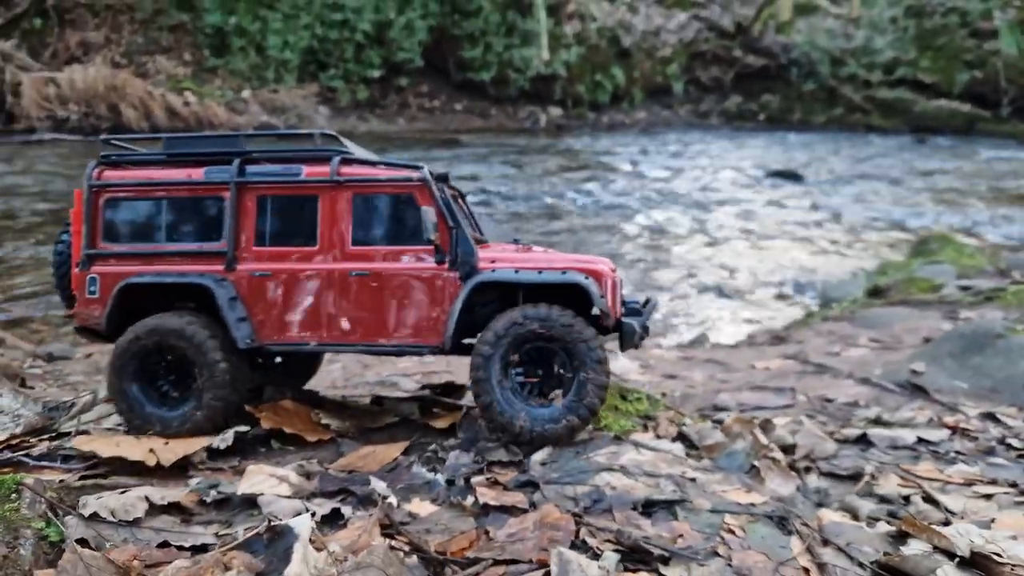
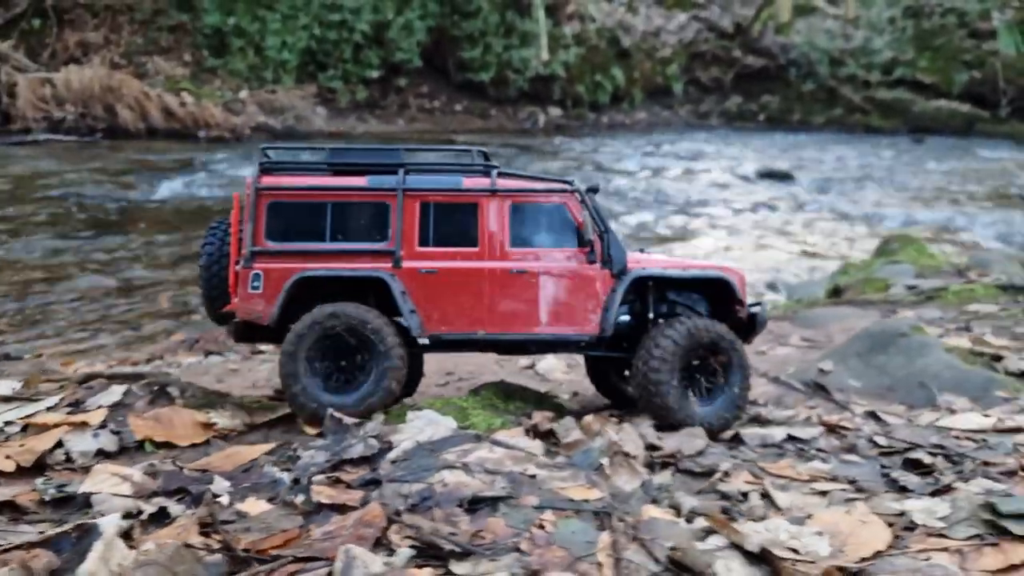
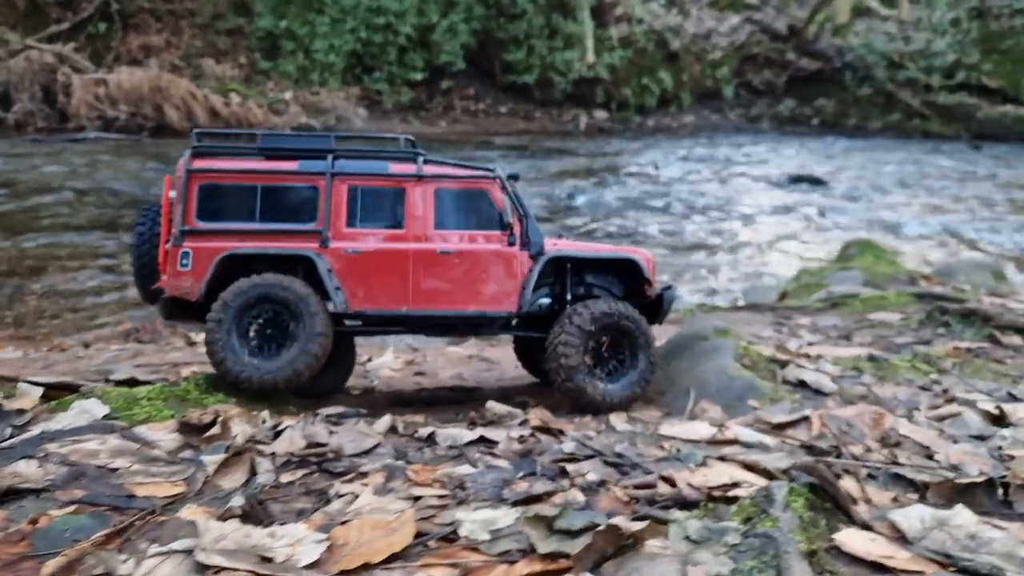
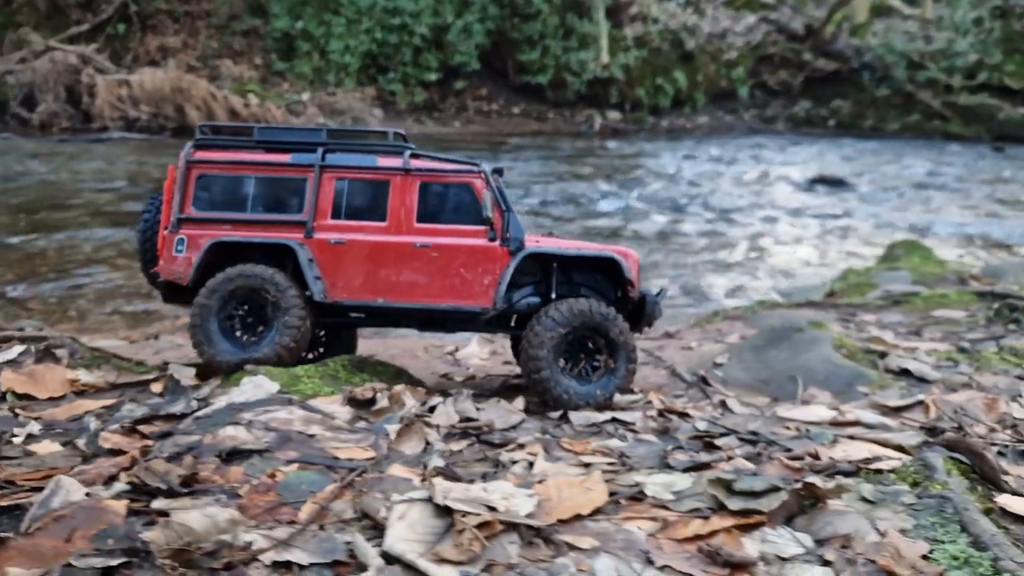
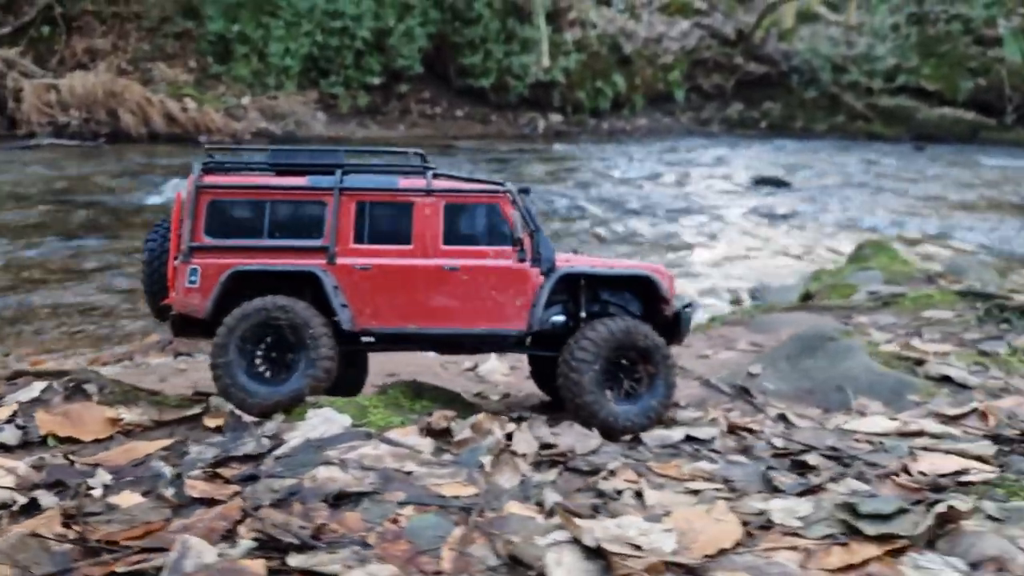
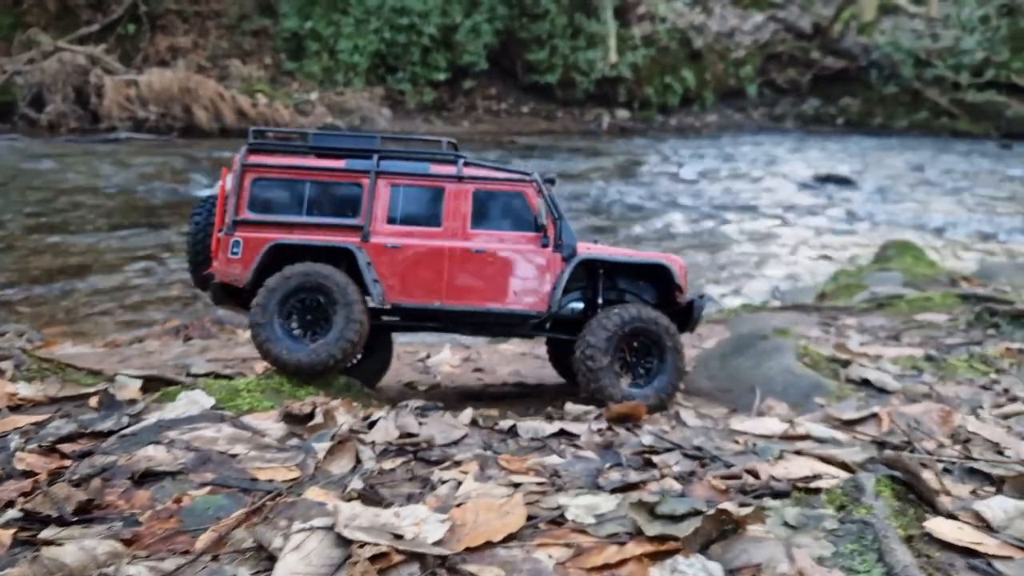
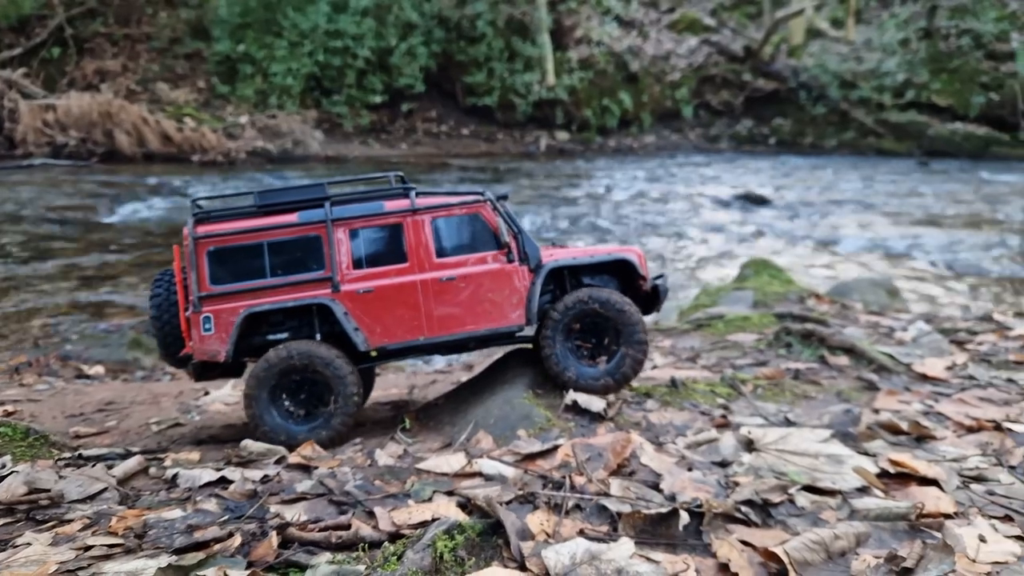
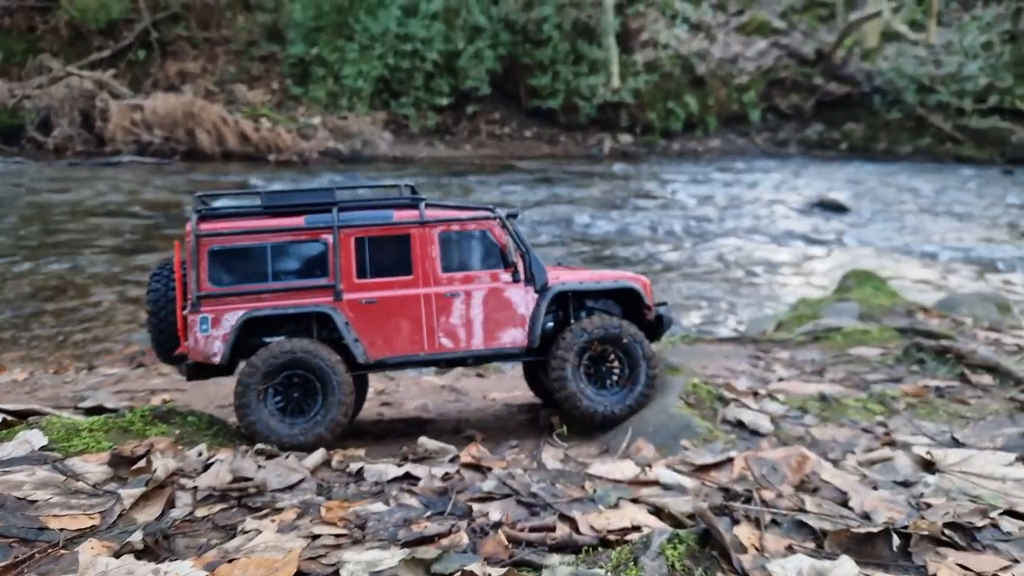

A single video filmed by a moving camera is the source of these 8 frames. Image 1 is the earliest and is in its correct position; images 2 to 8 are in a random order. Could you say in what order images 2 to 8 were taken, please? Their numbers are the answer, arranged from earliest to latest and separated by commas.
2, 5, 4, 6, 3, 8, 7
